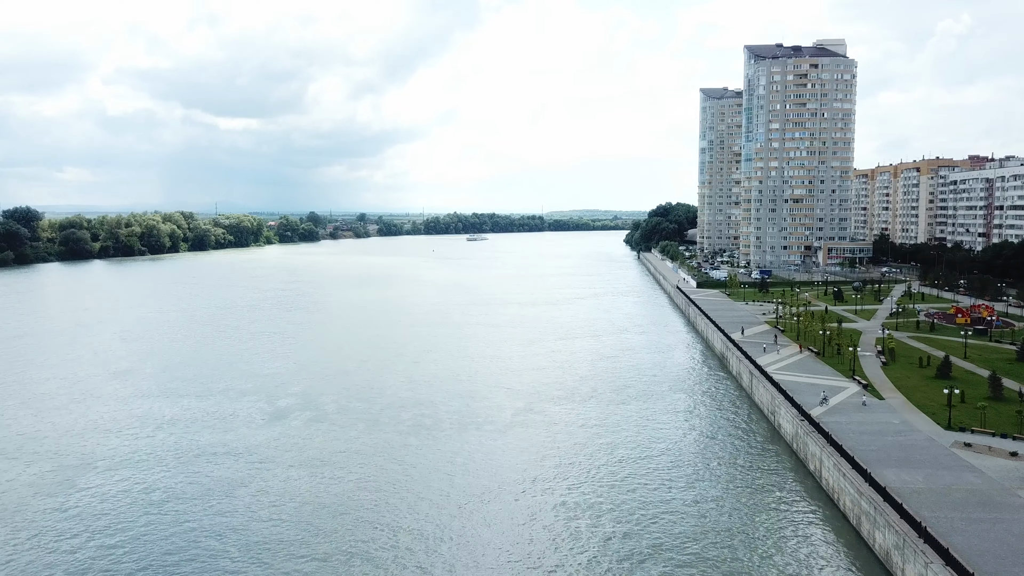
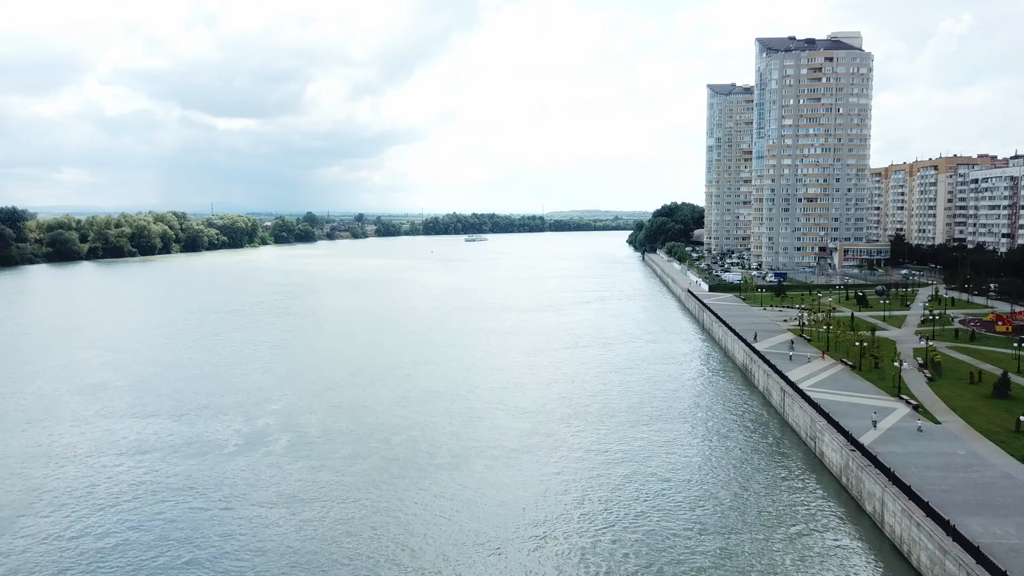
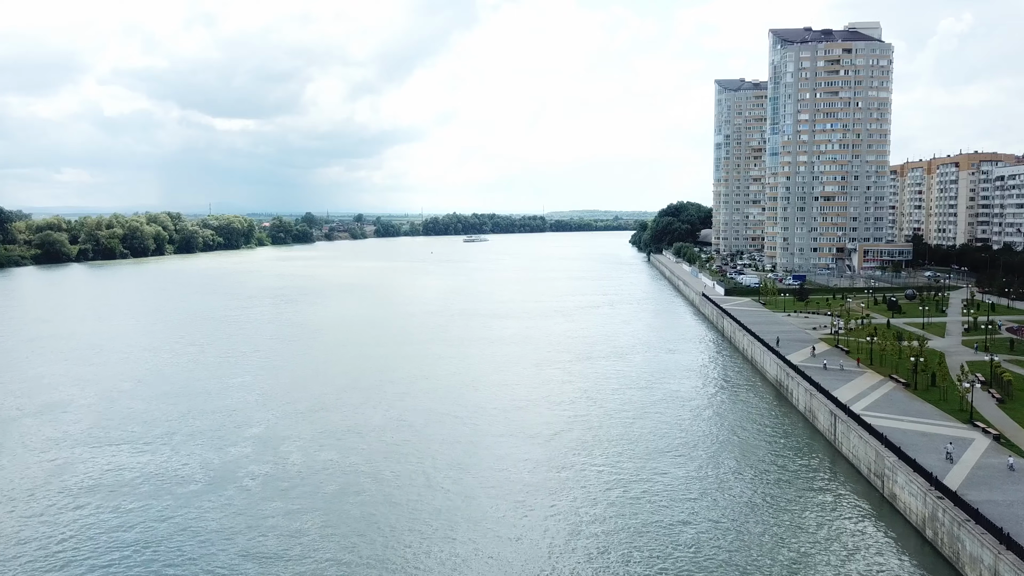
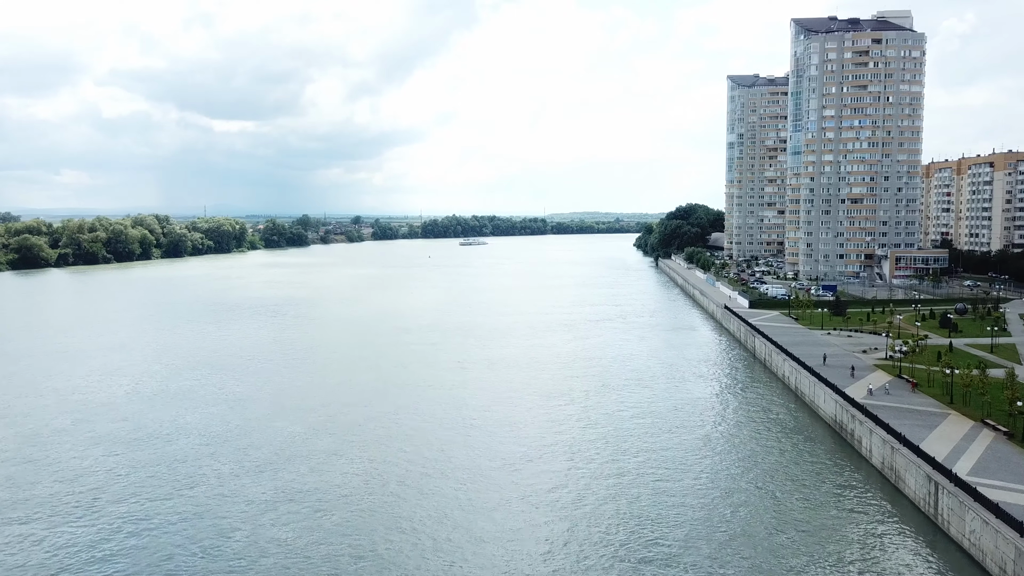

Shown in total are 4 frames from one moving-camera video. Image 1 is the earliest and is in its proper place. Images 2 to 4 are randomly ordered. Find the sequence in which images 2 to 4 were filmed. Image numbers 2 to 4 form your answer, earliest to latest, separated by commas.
2, 3, 4
